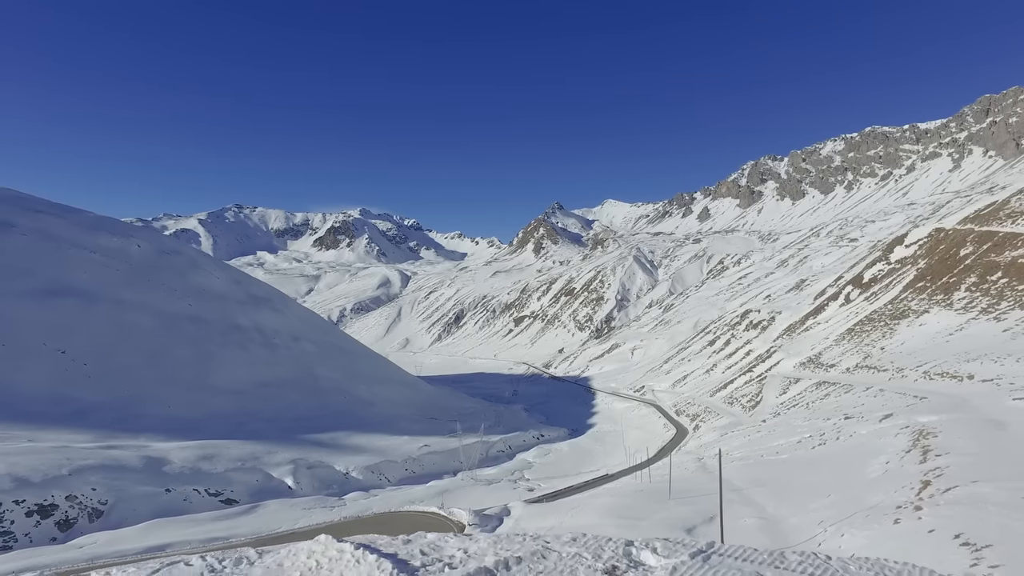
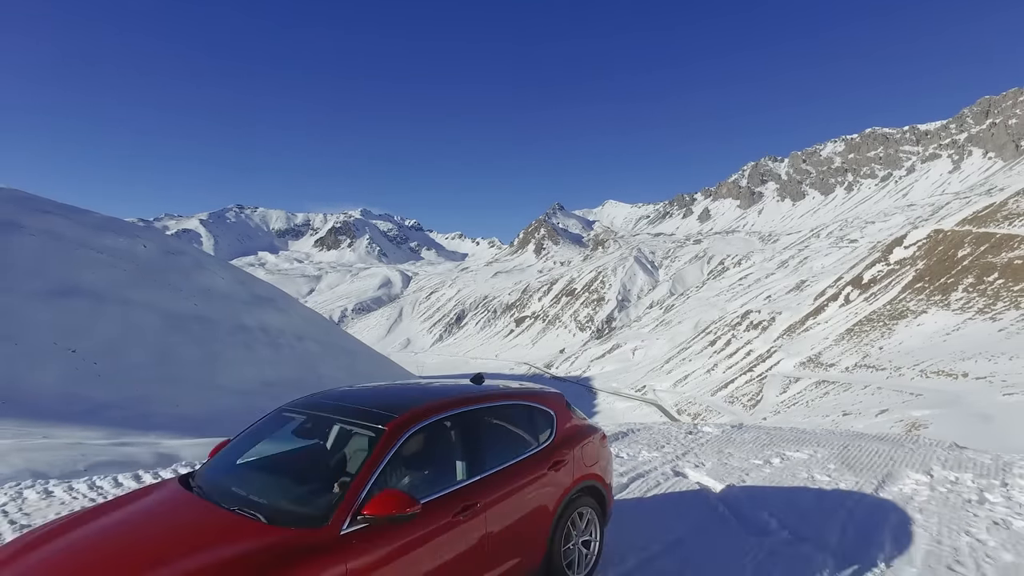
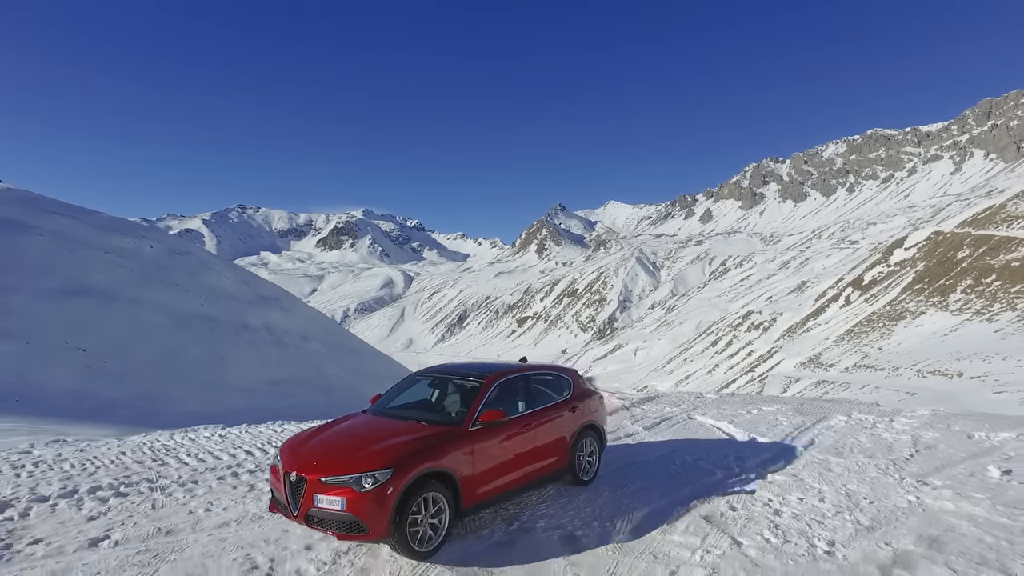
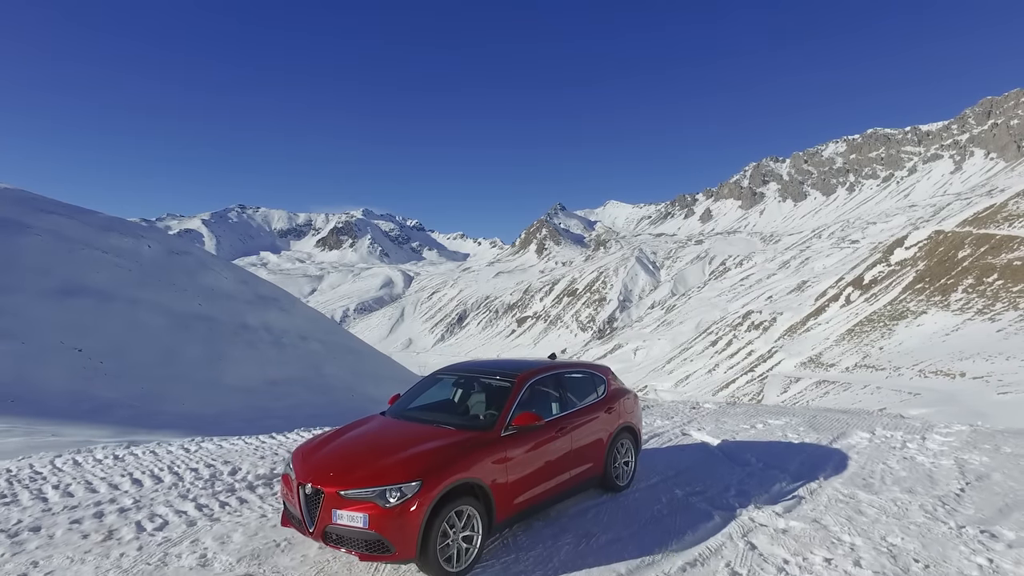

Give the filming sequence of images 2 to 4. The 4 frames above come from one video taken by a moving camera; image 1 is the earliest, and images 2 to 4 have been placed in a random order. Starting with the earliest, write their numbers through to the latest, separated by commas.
2, 4, 3
